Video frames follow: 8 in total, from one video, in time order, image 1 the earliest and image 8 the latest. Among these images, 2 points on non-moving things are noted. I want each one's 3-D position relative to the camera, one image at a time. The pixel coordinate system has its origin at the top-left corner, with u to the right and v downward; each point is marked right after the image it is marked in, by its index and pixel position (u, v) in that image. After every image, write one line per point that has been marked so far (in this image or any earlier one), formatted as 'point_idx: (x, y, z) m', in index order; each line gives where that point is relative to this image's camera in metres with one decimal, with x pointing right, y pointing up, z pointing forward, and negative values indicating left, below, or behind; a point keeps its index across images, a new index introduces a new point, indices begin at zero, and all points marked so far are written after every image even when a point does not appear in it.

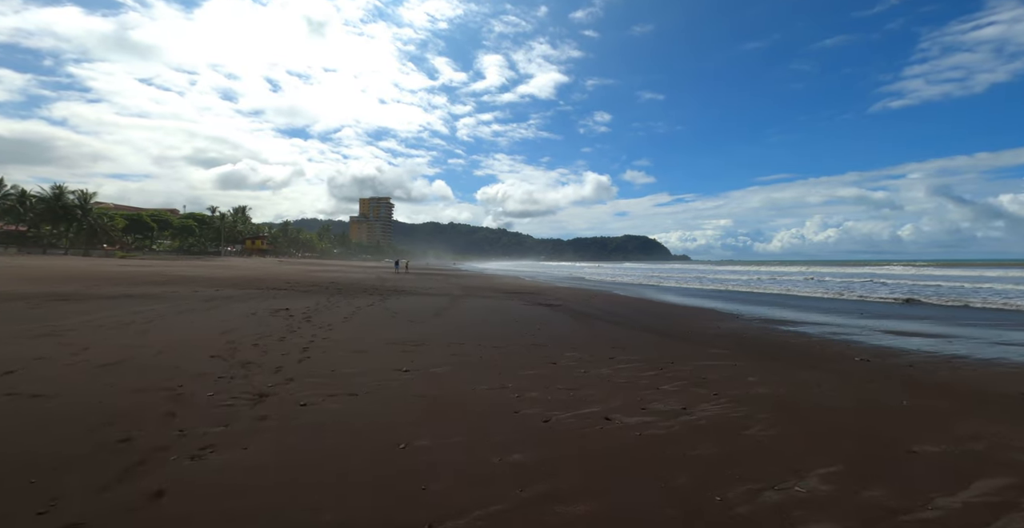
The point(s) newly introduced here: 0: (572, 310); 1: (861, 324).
0: (+1.8, -1.7, +14.3) m
1: (+10.4, -1.9, +13.4) m
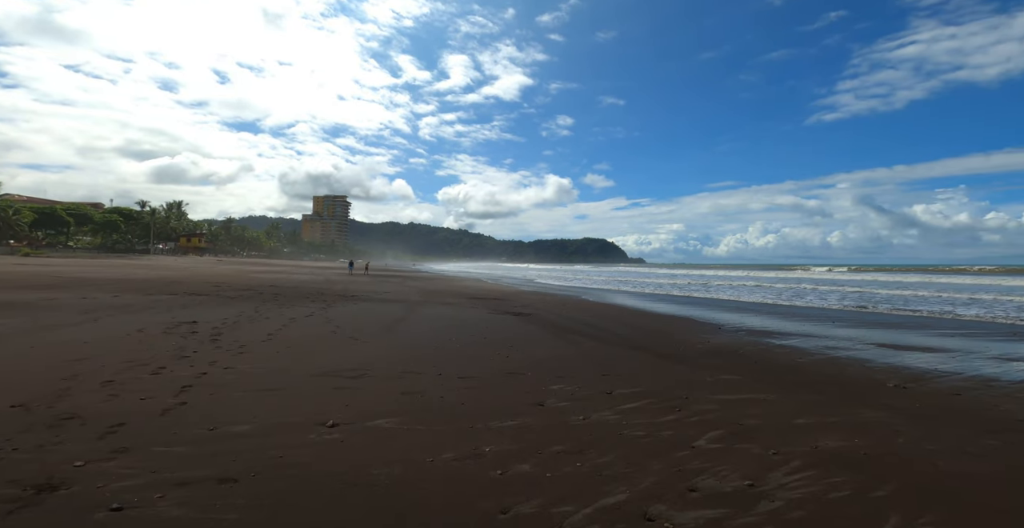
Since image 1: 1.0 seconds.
0: (+0.8, -1.8, +12.9) m
1: (+9.4, -2.1, +12.8) m
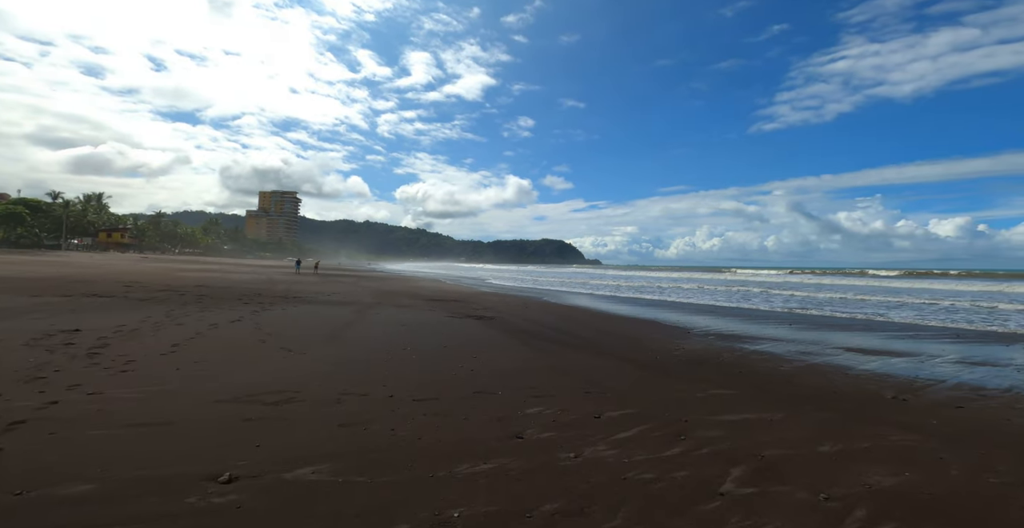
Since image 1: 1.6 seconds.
0: (-0.2, -1.7, +12.0) m
1: (+8.4, -2.1, +12.7) m
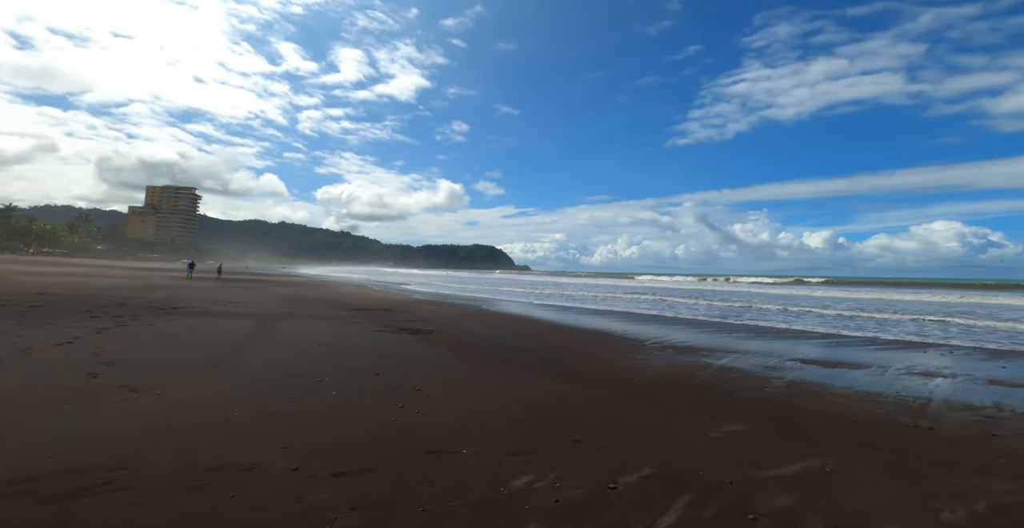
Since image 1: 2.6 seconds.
0: (-1.6, -1.8, +10.5) m
1: (+6.7, -2.3, +12.5) m
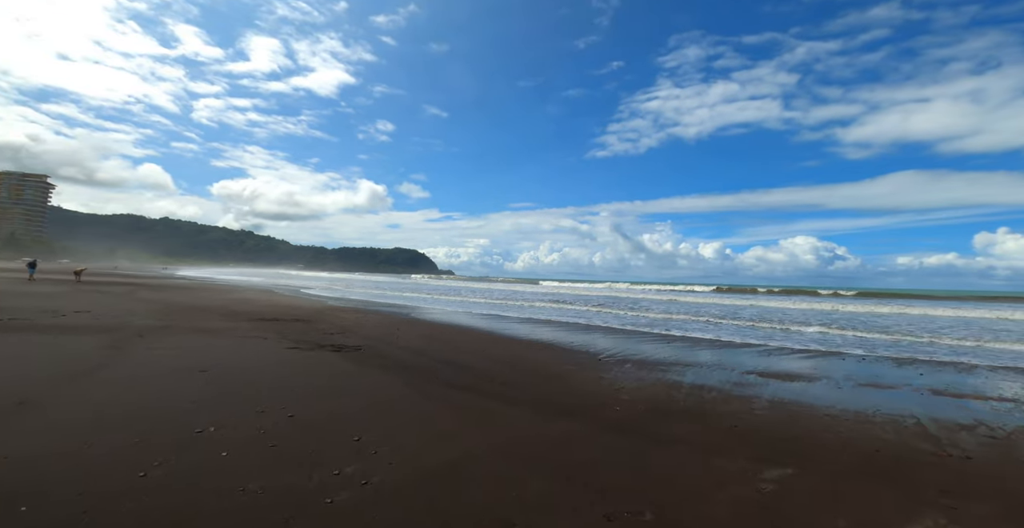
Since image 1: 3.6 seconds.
0: (-2.7, -1.9, +8.8) m
1: (+5.1, -2.5, +12.3) m
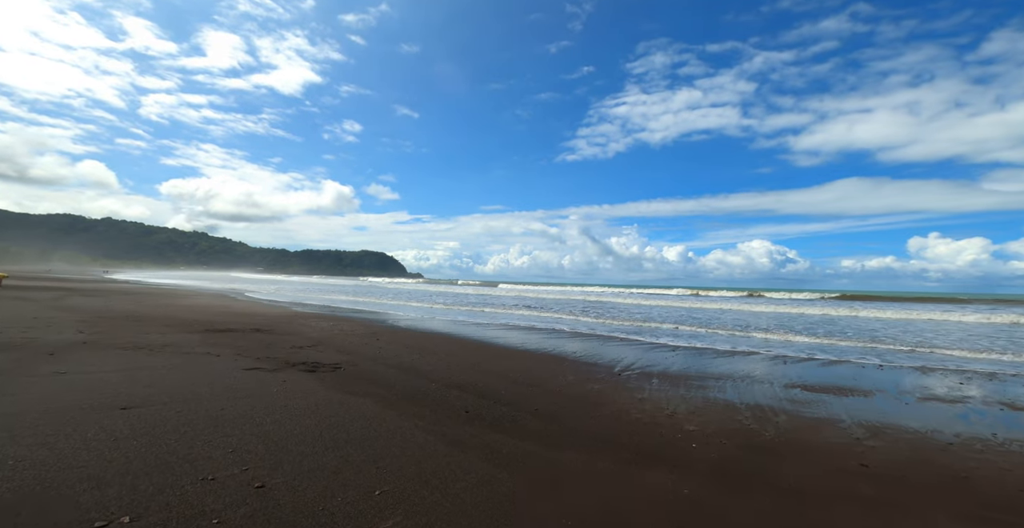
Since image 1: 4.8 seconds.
0: (-2.5, -1.9, +7.2) m
1: (+5.1, -2.5, +11.2) m
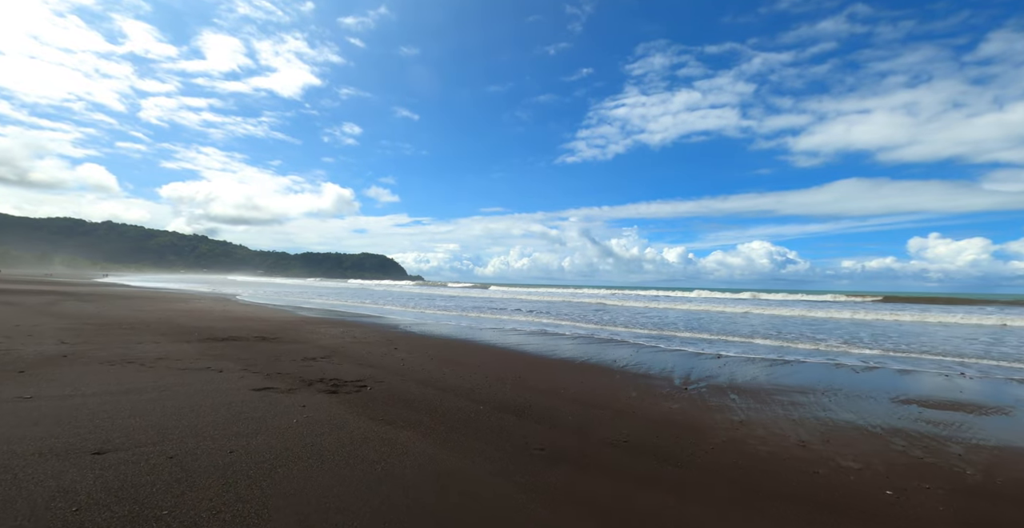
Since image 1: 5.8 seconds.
0: (-1.6, -1.9, +5.9) m
1: (+6.0, -2.5, +9.9) m
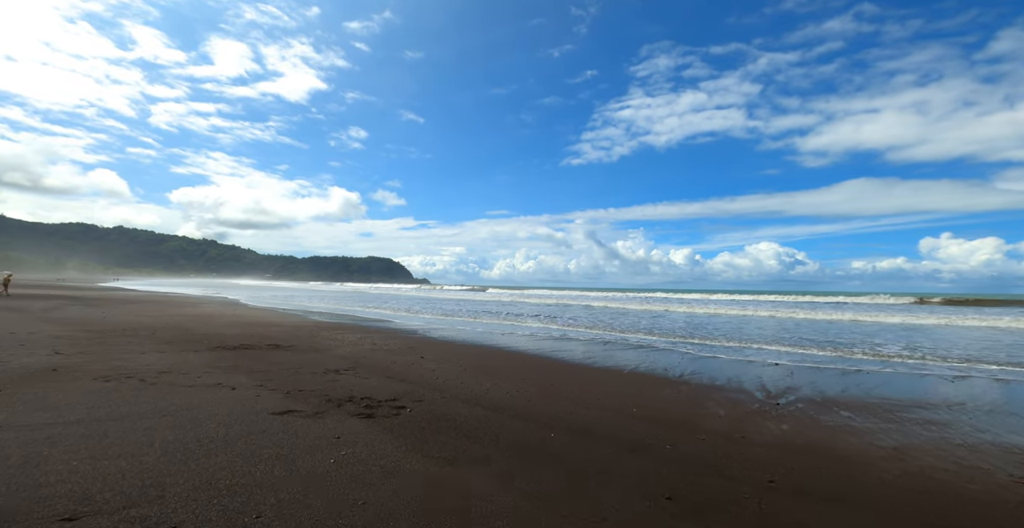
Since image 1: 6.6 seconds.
0: (-0.7, -1.9, +4.8) m
1: (+7.0, -2.4, +8.7) m
